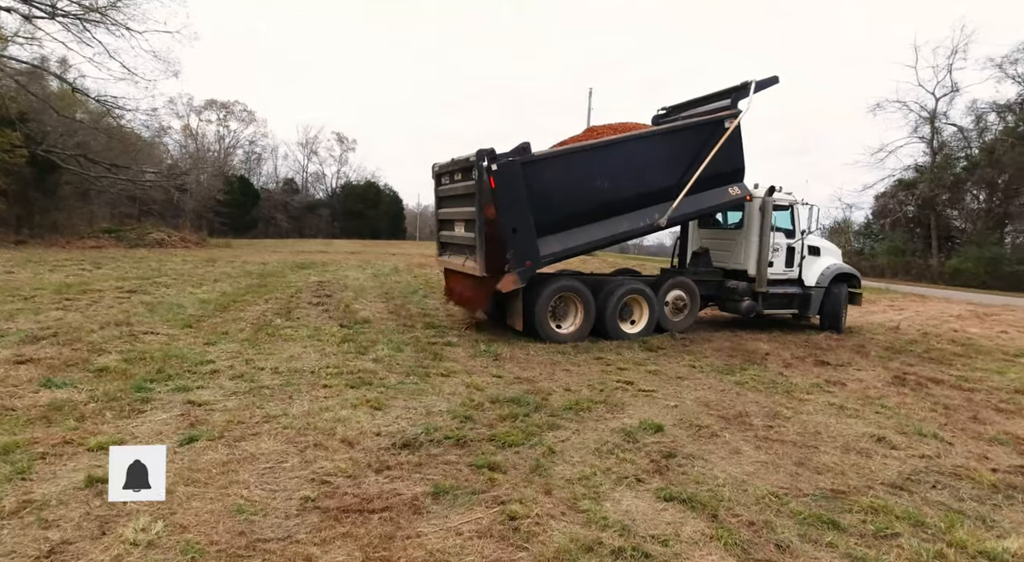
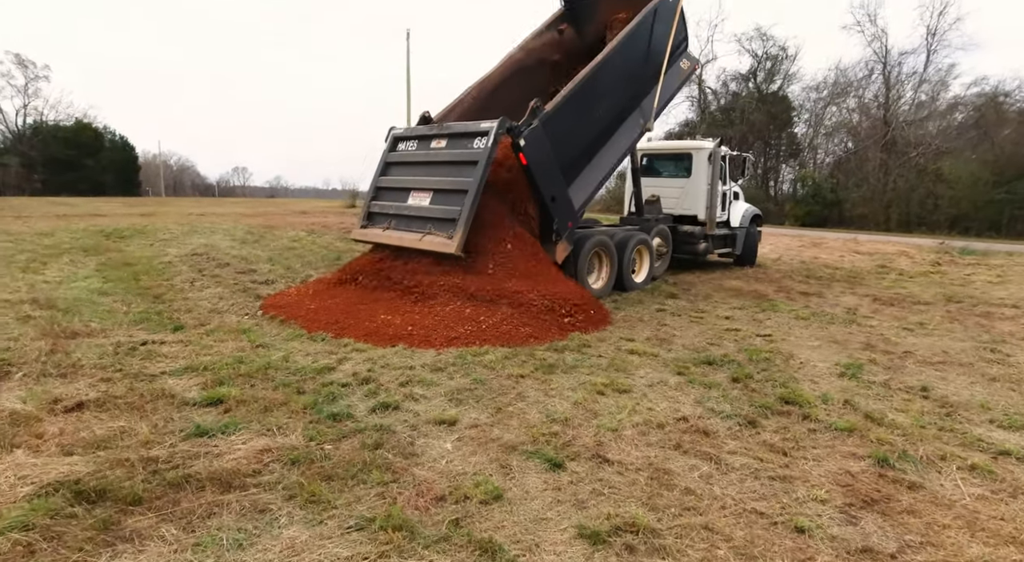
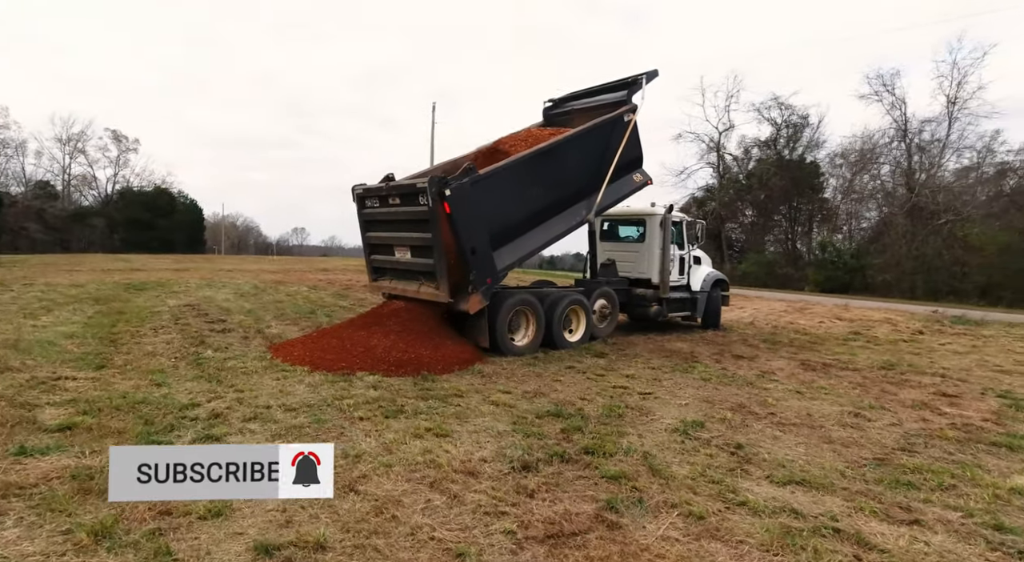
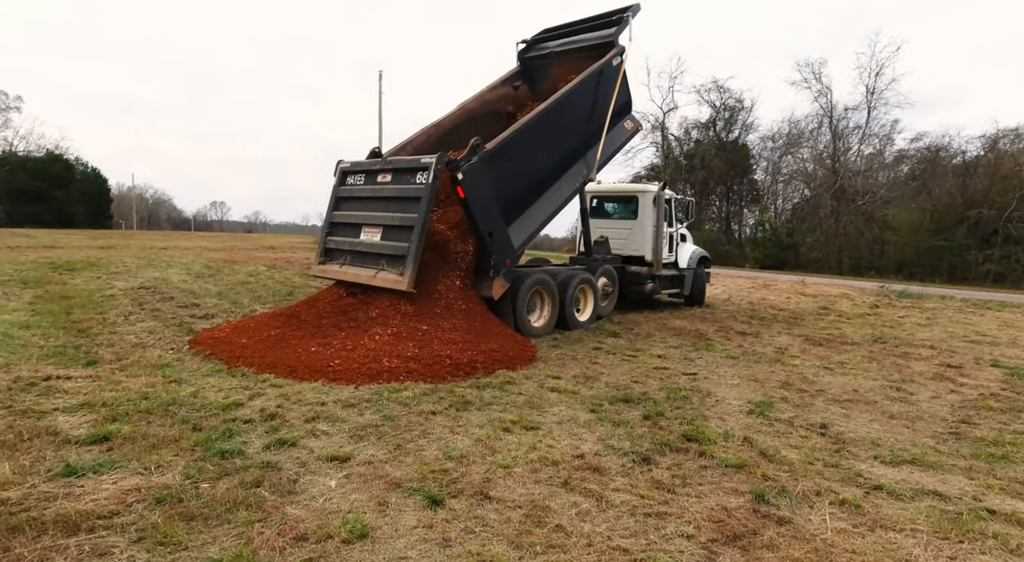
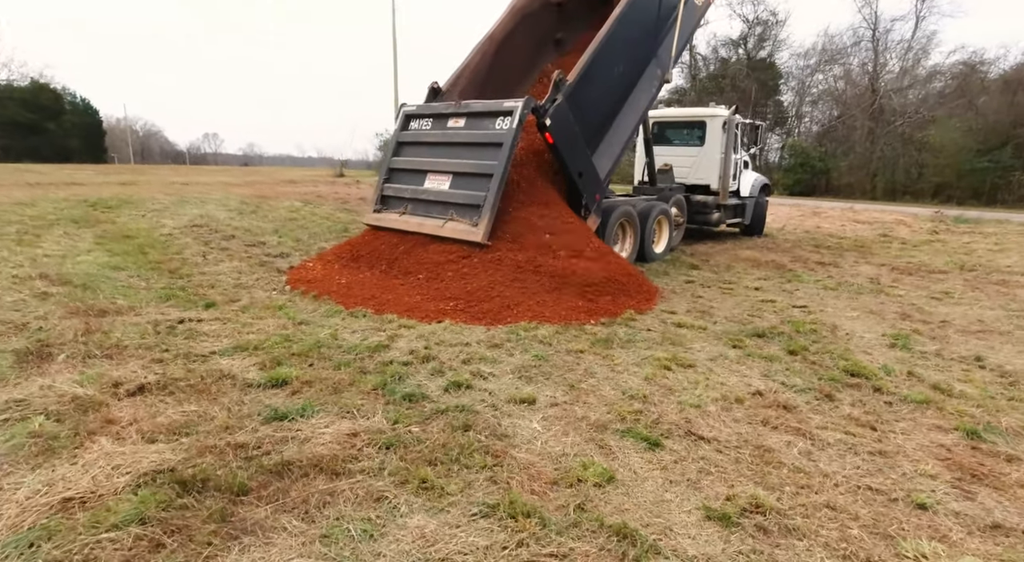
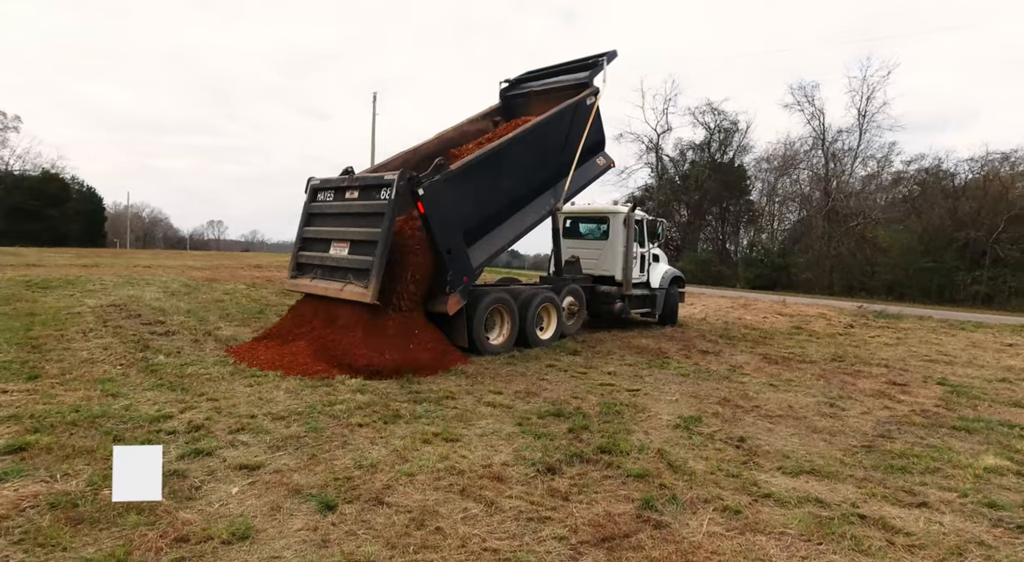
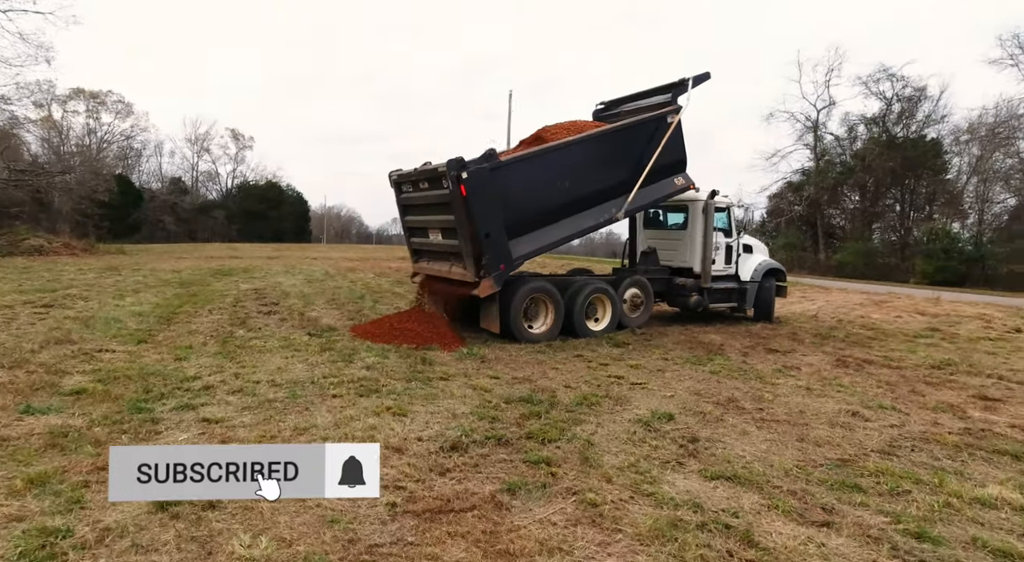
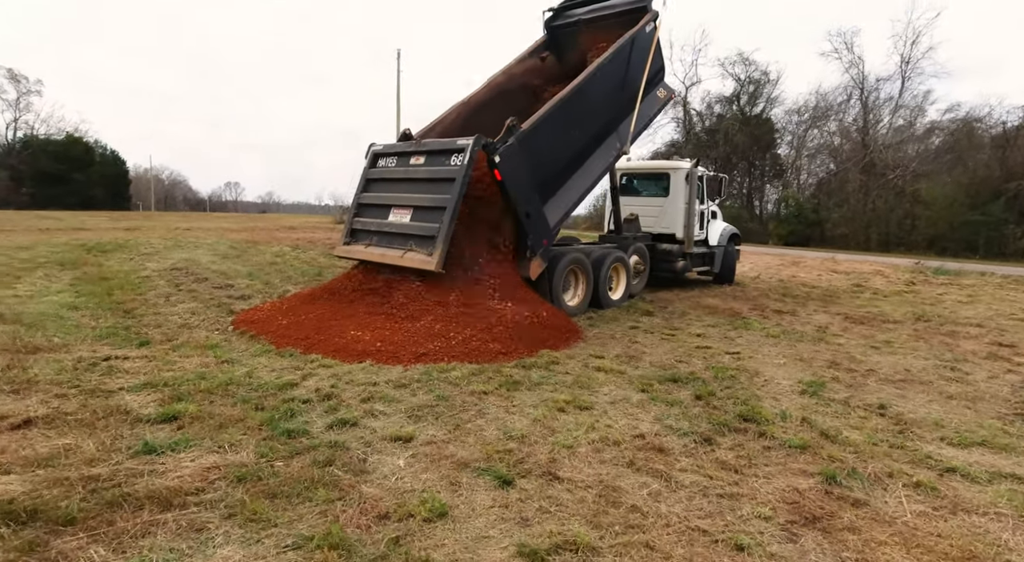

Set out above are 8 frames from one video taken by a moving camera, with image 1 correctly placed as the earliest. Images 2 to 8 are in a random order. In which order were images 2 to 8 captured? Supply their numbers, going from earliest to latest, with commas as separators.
7, 3, 6, 4, 8, 2, 5
